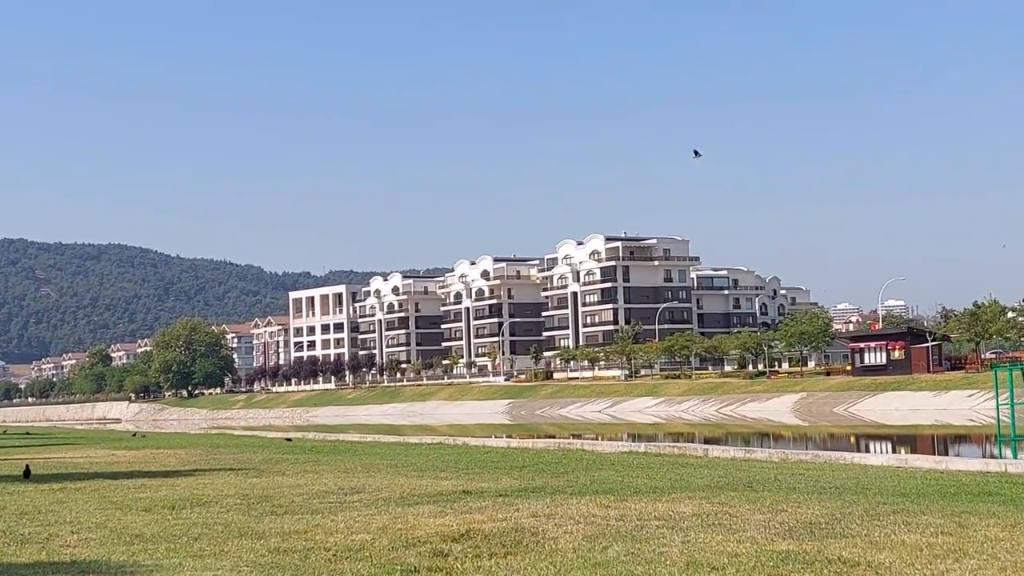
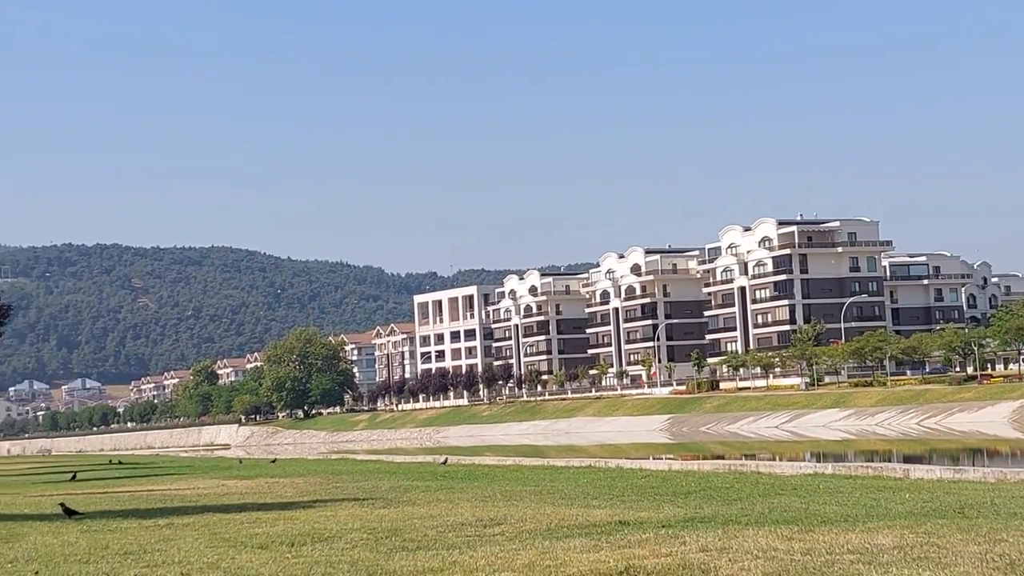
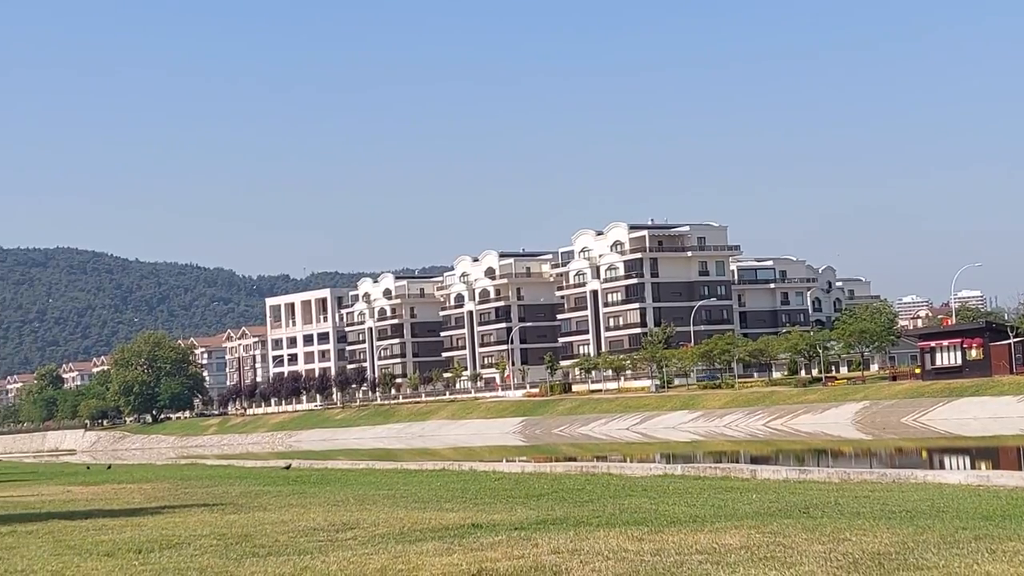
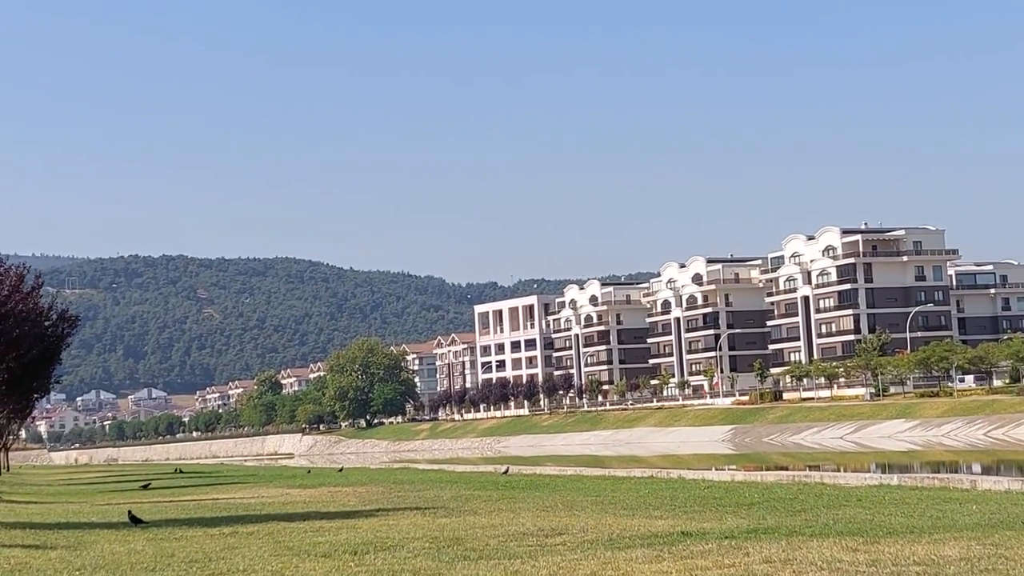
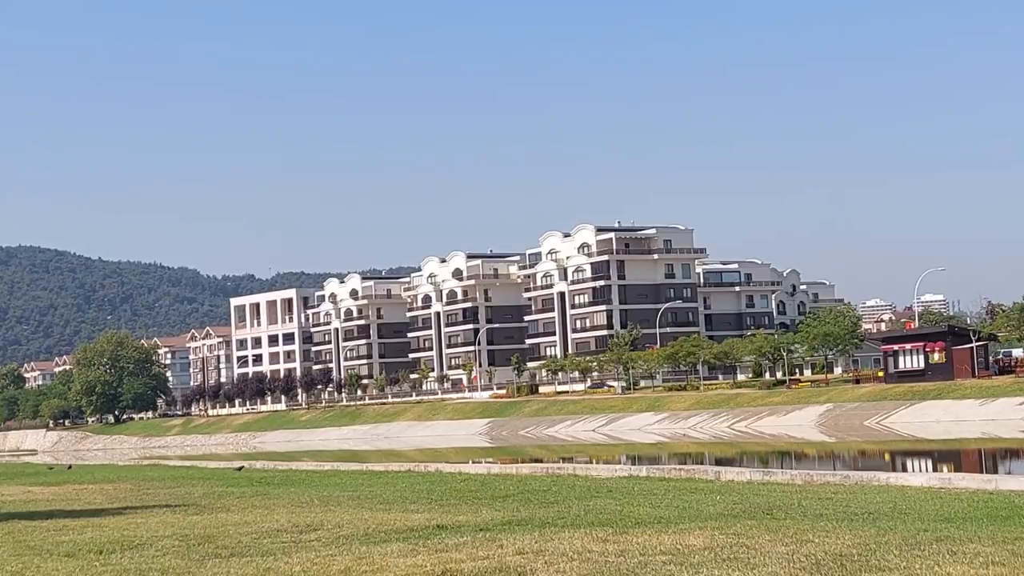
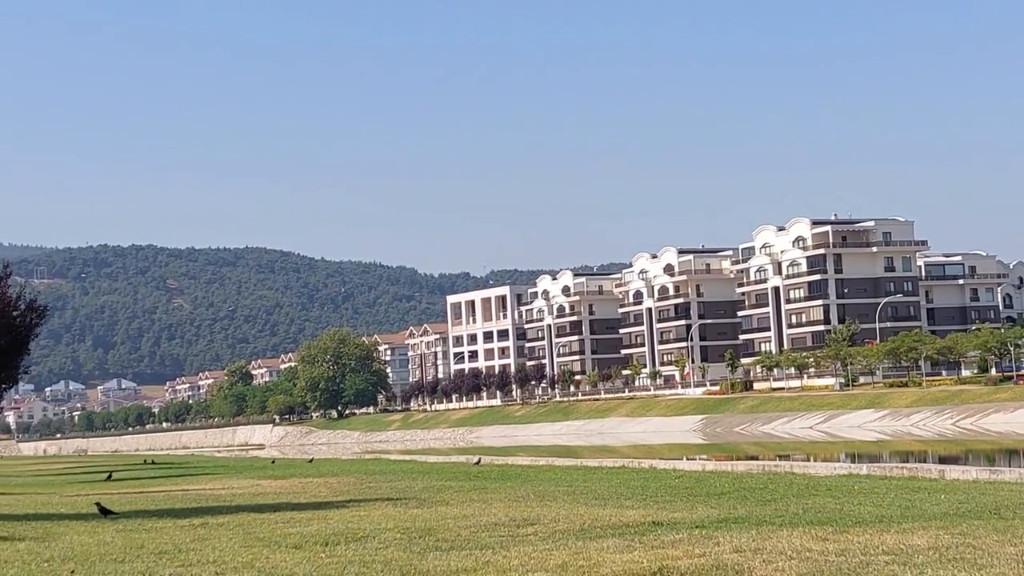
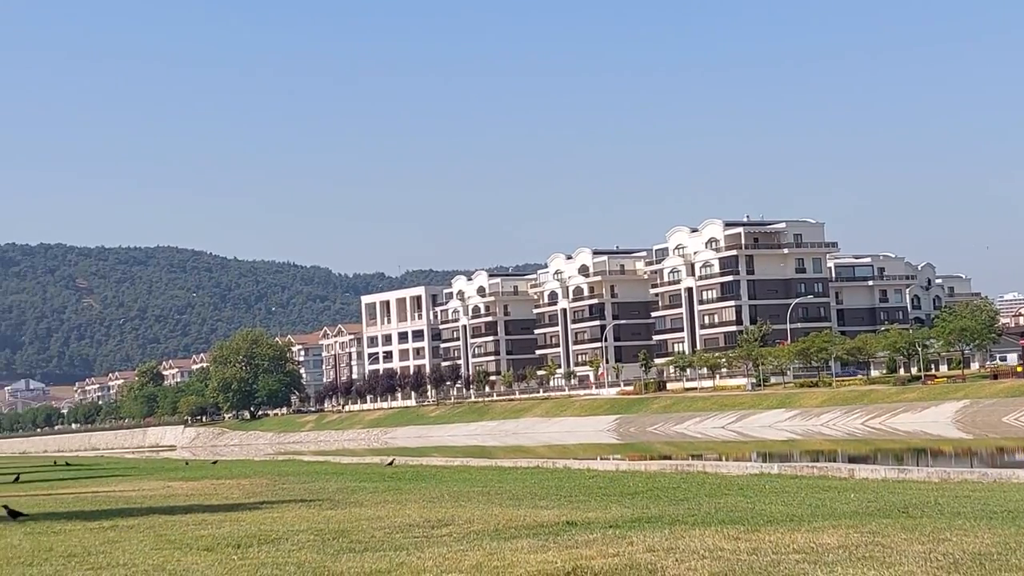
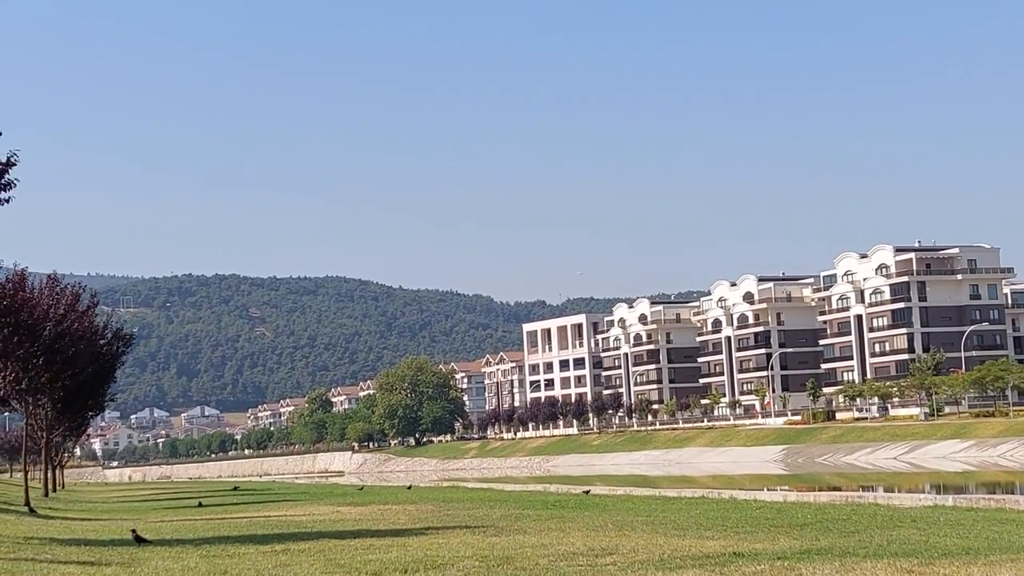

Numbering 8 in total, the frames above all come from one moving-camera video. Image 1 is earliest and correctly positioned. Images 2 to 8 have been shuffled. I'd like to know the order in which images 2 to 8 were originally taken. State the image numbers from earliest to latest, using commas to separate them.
5, 3, 7, 2, 6, 4, 8
